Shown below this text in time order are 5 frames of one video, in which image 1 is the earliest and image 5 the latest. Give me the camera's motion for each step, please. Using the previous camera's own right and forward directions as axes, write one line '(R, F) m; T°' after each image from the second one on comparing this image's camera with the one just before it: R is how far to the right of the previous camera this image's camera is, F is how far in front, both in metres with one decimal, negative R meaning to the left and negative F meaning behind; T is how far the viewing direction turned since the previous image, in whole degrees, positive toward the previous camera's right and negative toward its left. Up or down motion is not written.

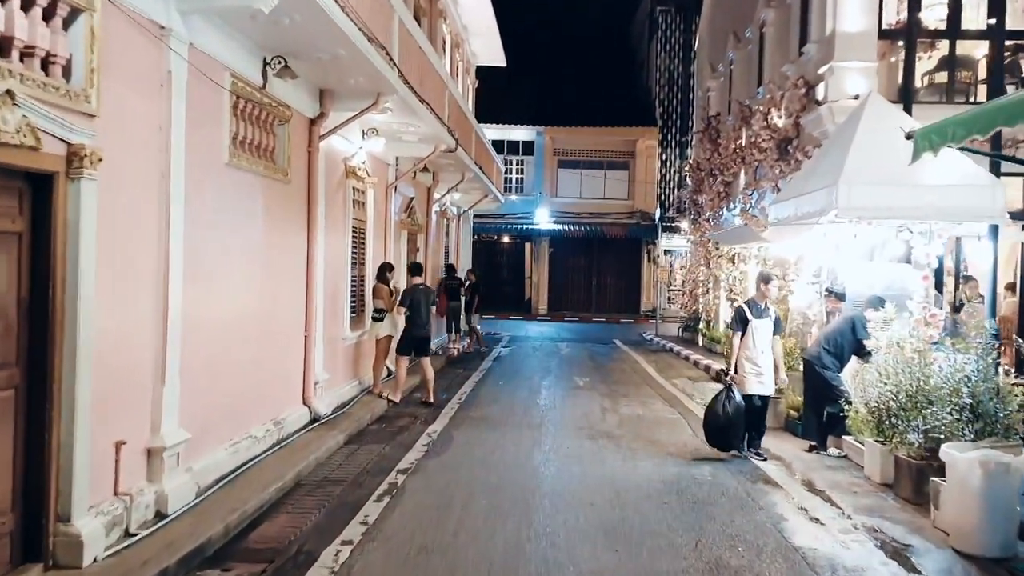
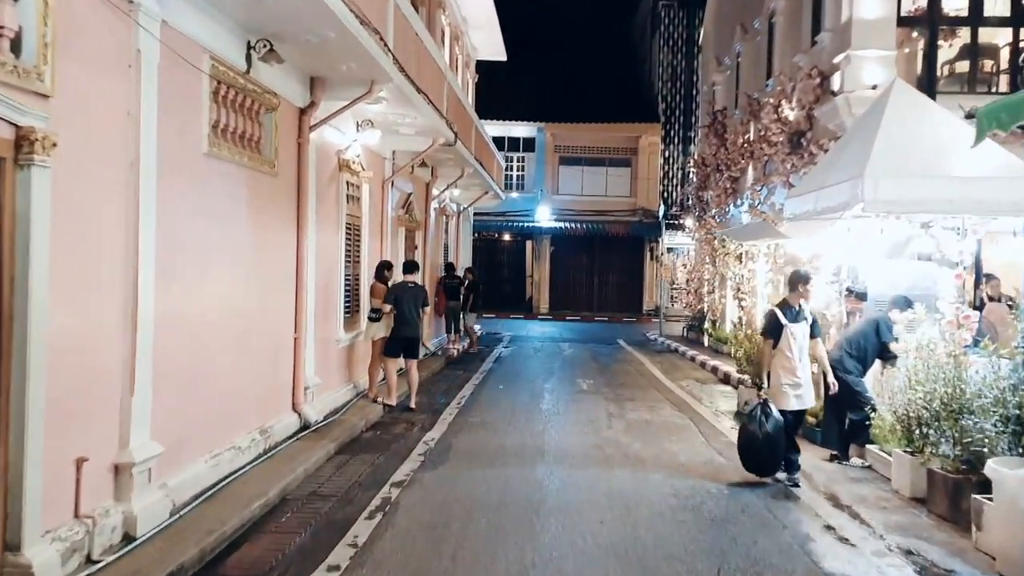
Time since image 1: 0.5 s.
(0.0, +0.6) m; 0°
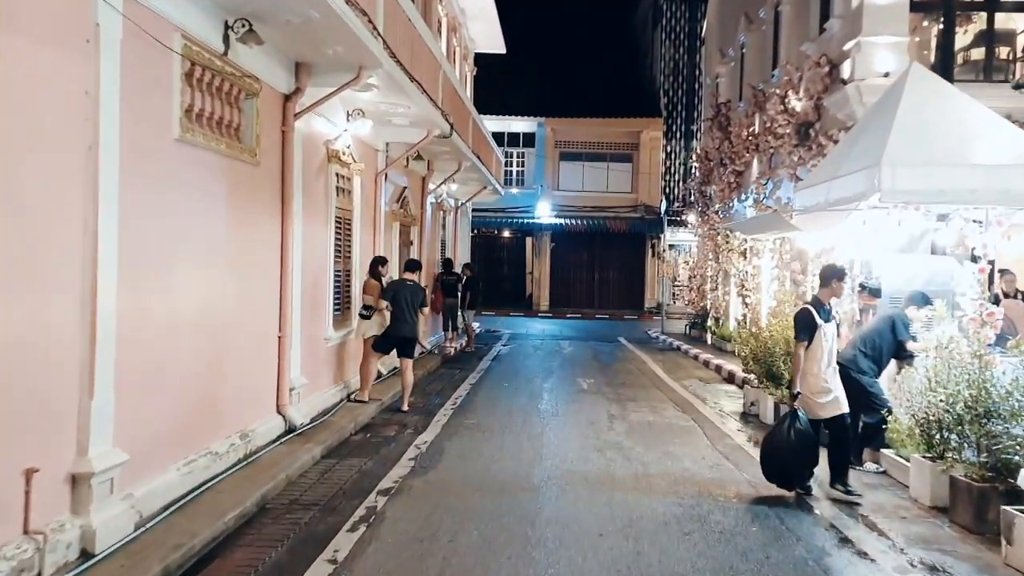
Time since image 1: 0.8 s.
(+0.1, +0.5) m; 0°
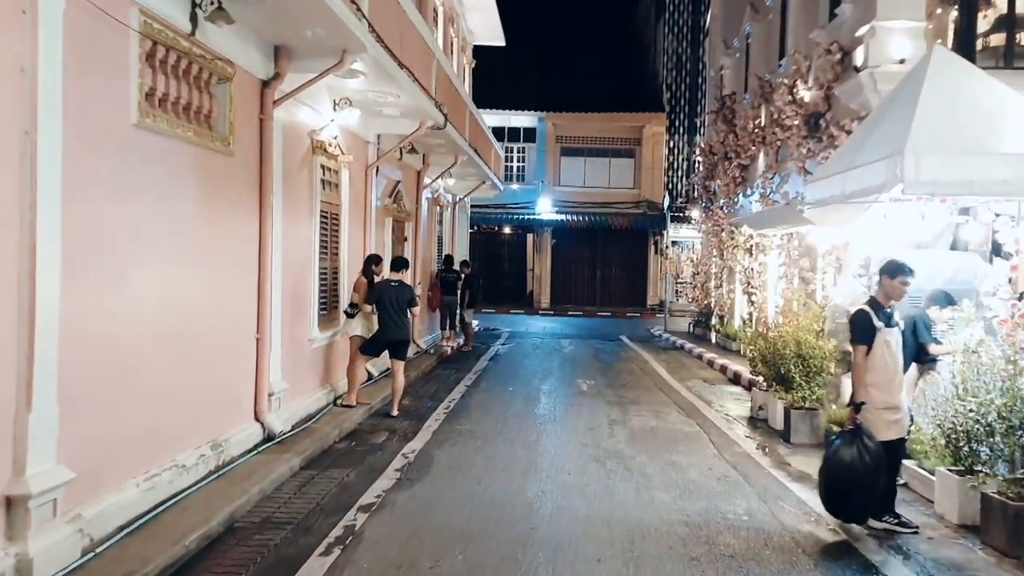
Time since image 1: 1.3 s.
(+0.1, +0.6) m; 0°
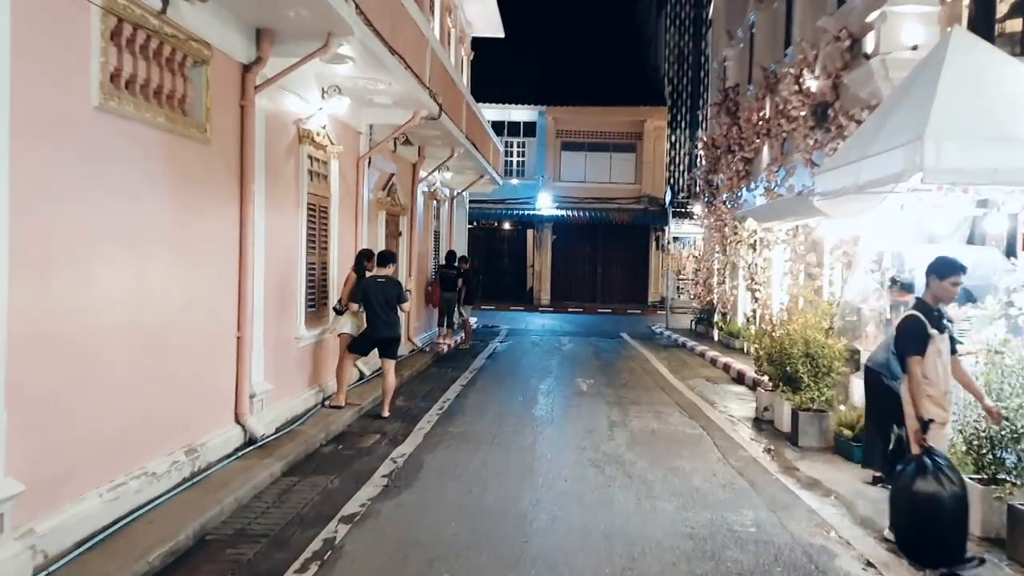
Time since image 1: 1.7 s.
(+0.1, +0.4) m; 0°
